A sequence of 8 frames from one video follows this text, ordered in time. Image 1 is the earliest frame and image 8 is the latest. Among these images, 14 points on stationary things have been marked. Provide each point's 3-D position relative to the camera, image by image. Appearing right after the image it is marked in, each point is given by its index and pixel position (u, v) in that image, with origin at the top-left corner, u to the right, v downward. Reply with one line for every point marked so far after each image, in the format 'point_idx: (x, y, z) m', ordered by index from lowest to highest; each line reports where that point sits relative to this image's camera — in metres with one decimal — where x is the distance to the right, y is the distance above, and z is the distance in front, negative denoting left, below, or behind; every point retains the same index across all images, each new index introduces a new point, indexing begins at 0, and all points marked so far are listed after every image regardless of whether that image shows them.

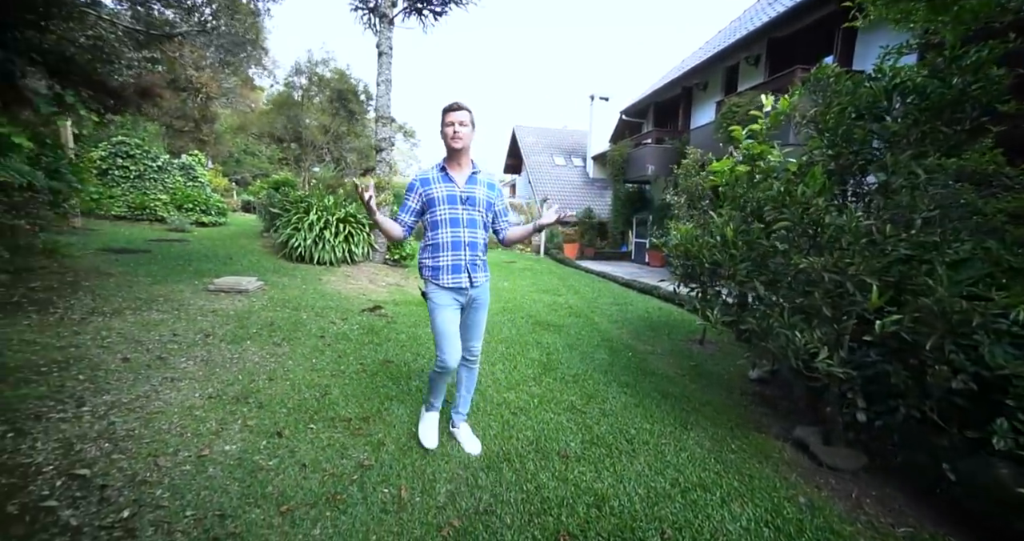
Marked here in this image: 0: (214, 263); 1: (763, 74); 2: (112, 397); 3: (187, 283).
0: (-4.3, +0.1, +5.8) m
1: (+4.4, +3.4, +7.1) m
2: (-2.1, -0.7, +2.1) m
3: (-3.7, -0.1, +4.6) m
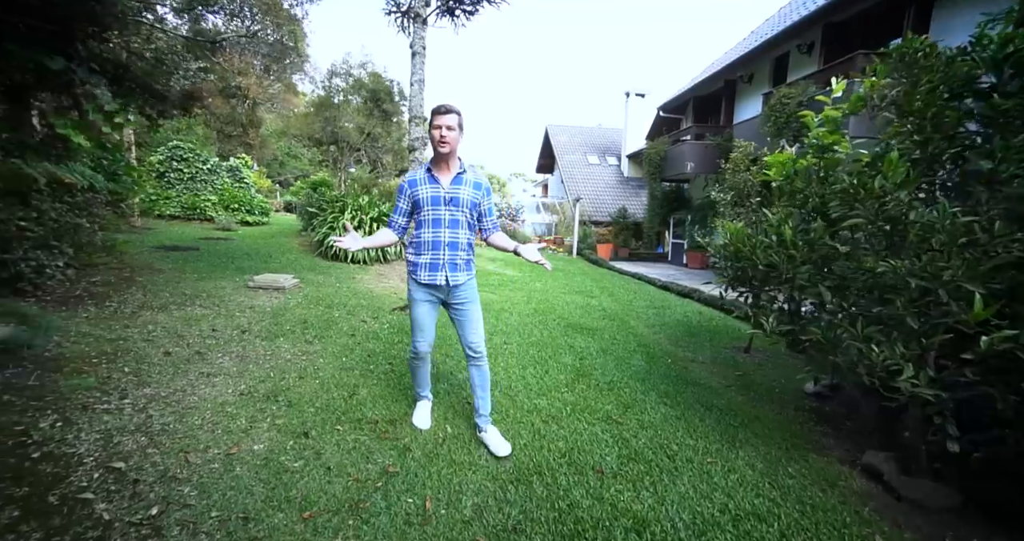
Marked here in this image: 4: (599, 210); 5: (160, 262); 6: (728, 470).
0: (-3.8, +0.1, +6.0) m
1: (+5.0, +3.4, +6.6) m
2: (-1.9, -0.6, +2.2) m
3: (-3.3, -0.1, +4.8) m
4: (+3.0, +2.1, +14.2) m
5: (-4.4, +0.1, +5.1) m
6: (+1.0, -0.9, +1.9) m
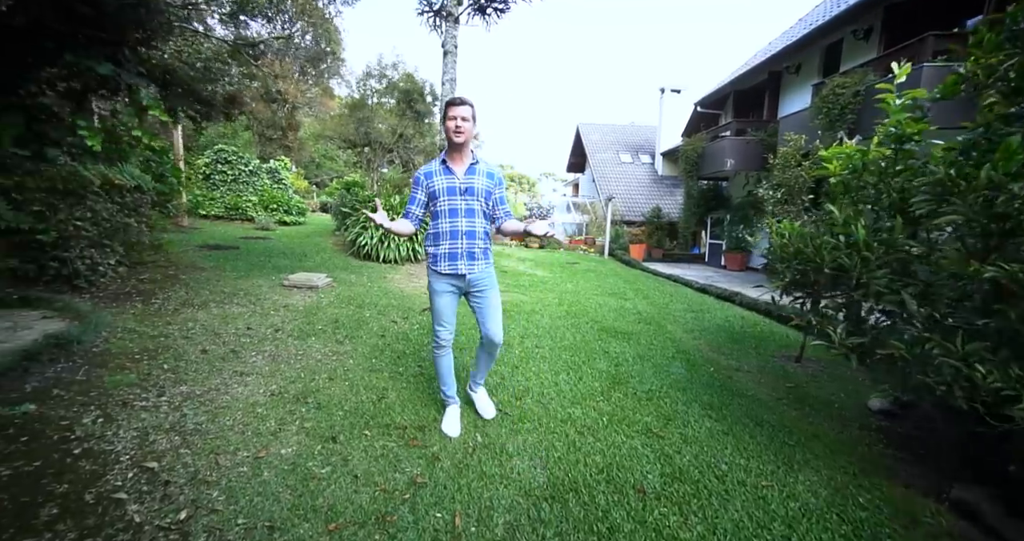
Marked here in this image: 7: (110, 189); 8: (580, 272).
0: (-3.3, +0.2, +6.1) m
1: (+5.5, +3.3, +6.1) m
2: (-1.7, -0.6, +2.2) m
3: (-3.0, -0.1, +4.9) m
4: (+4.1, +2.1, +13.9) m
5: (-4.0, +0.1, +5.3) m
6: (+1.1, -0.9, +1.7) m
7: (-3.7, +0.7, +3.7) m
8: (+1.4, 0.0, +8.6) m
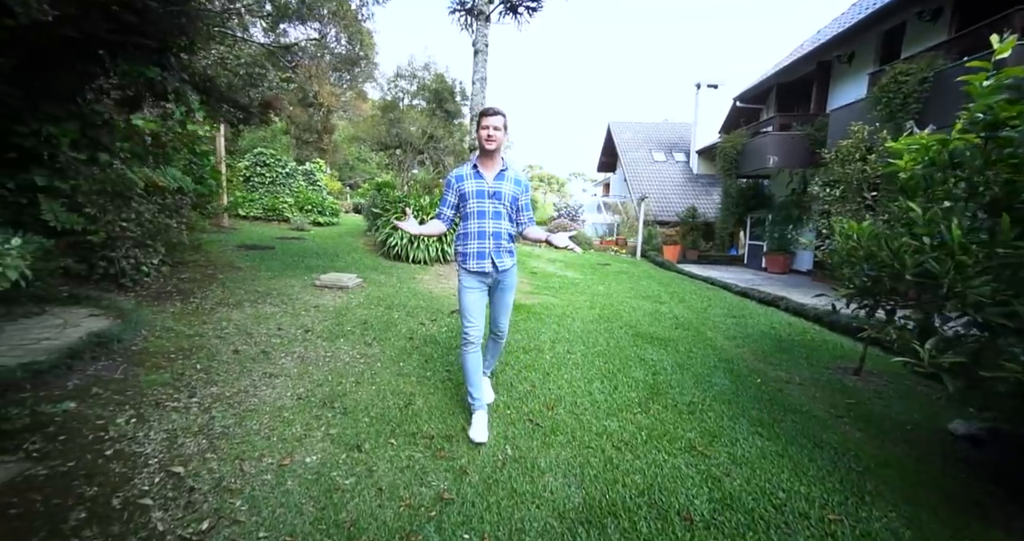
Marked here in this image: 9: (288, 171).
0: (-2.9, +0.2, +6.2) m
1: (+5.9, +3.3, +5.6) m
2: (-1.6, -0.6, +2.2) m
3: (-2.6, -0.1, +5.0) m
4: (+5.0, +2.0, +13.4) m
5: (-3.6, +0.1, +5.4) m
6: (+1.3, -1.0, +1.5) m
7: (-3.4, +0.7, +3.8) m
8: (+2.0, -0.1, +8.4) m
9: (-5.9, +2.6, +10.8) m
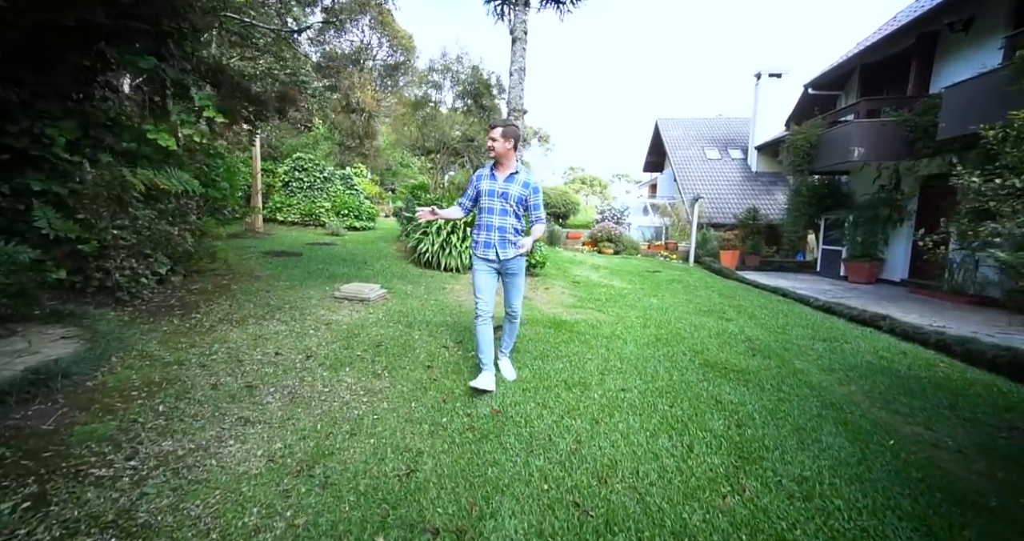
0: (-2.3, 0.0, +5.9) m
1: (+6.4, +3.1, +4.4) m
2: (-1.4, -0.7, +1.7) m
3: (-2.2, -0.2, +4.6) m
4: (+6.3, +1.8, +12.2) m
5: (-3.1, 0.0, +5.1) m
6: (+1.3, -1.1, +0.7) m
7: (-3.0, +0.7, +3.5) m
8: (+2.8, -0.2, +7.5) m
9: (-4.9, +2.5, +10.7) m
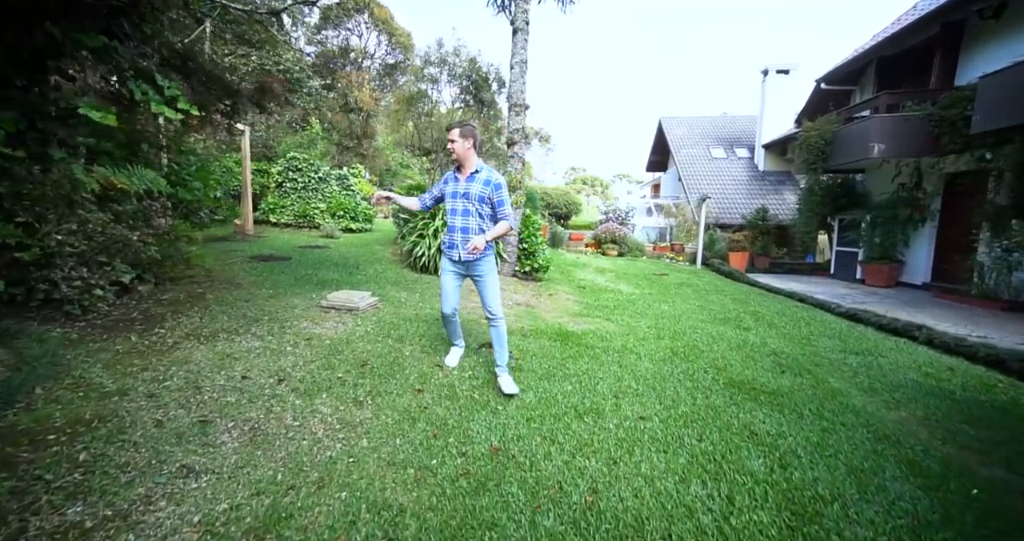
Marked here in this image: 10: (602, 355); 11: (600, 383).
0: (-2.3, 0.0, +5.5) m
1: (+6.4, +3.1, +4.0) m
2: (-1.4, -0.8, +1.3) m
3: (-2.2, -0.3, +4.2) m
4: (+6.3, +1.7, +11.9) m
5: (-3.1, 0.0, +4.8) m
6: (+1.3, -1.1, +0.3) m
7: (-3.0, +0.6, +3.1) m
8: (+2.8, -0.3, +7.1) m
9: (-4.9, +2.4, +10.4) m
10: (+0.8, -0.7, +3.4) m
11: (+0.6, -0.8, +2.9) m
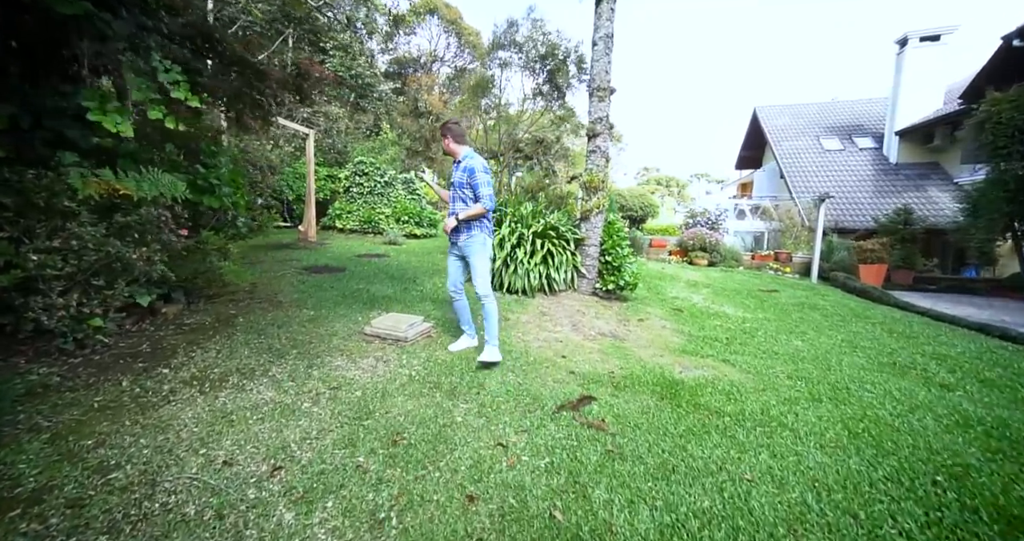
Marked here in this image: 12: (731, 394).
0: (-1.4, -0.2, +4.9) m
1: (+7.0, +2.8, +2.0) m
2: (-1.2, -0.9, +0.6) m
3: (-1.4, -0.4, +3.6) m
4: (+8.2, +1.4, +9.8) m
5: (-2.3, -0.2, +4.3) m
6: (+1.4, -1.3, -0.8) m
7: (-2.5, +0.4, +2.6) m
8: (+3.9, -0.6, +5.7) m
9: (-3.1, +2.2, +10.1) m
10: (+1.3, -0.9, +2.3) m
11: (+1.1, -1.0, +1.8) m
12: (+1.5, -0.9, +2.8) m
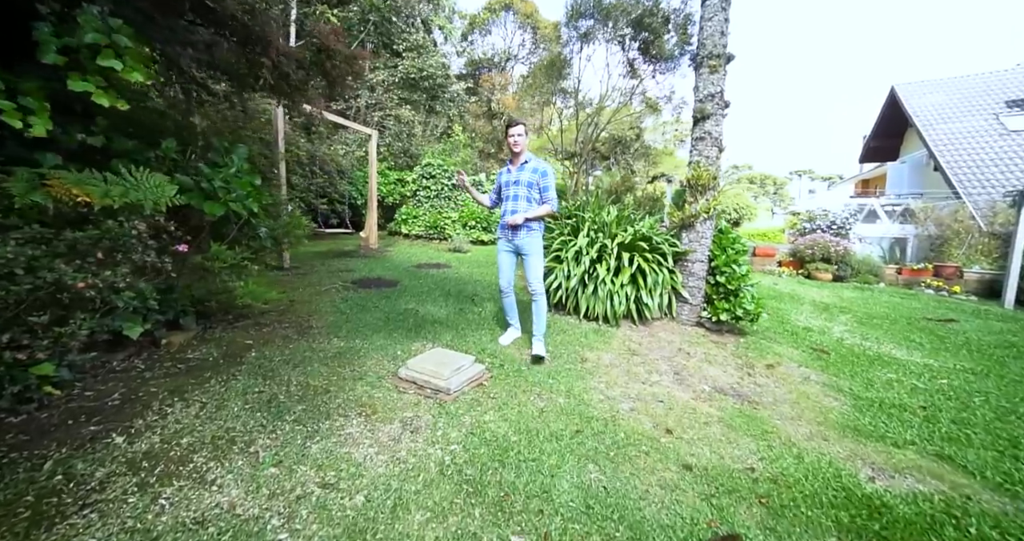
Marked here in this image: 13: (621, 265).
0: (-0.6, -0.4, +4.1) m
1: (+7.2, +2.5, -0.2) m
2: (-1.2, -1.1, -0.2) m
3: (-0.9, -0.6, +2.8) m
4: (+9.7, +1.0, +7.2) m
5: (-1.6, -0.4, +3.7) m
6: (+1.1, -1.5, -2.0) m
7: (-2.1, +0.3, +2.1) m
8: (+4.7, -0.8, +3.9) m
9: (-1.4, +2.0, +9.5) m
10: (+1.6, -1.1, +1.1) m
11: (+1.2, -1.2, +0.6) m
12: (+1.8, -1.1, +1.5) m
13: (+1.1, +0.1, +4.0) m
